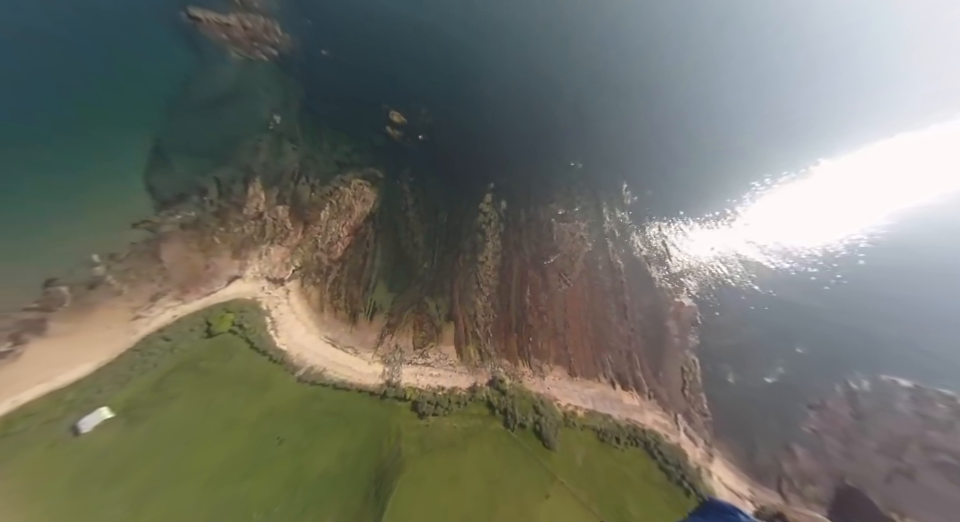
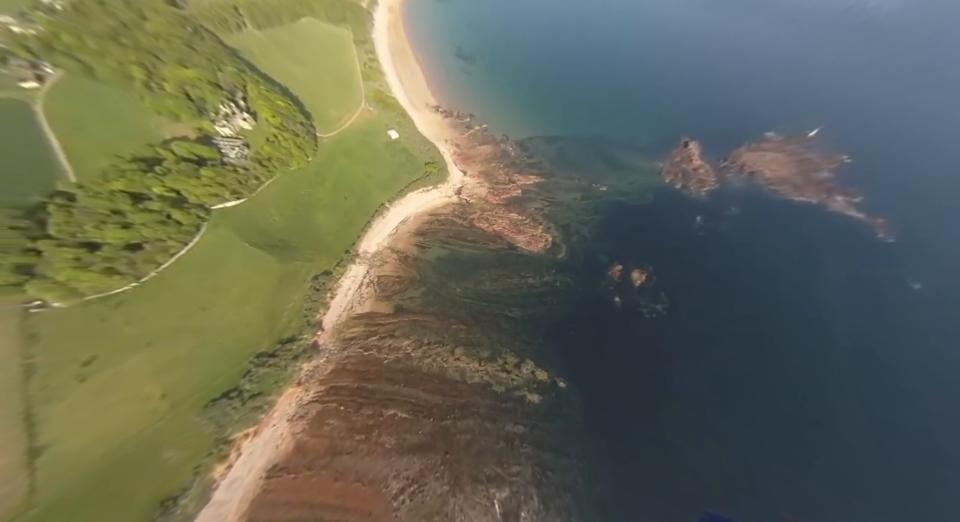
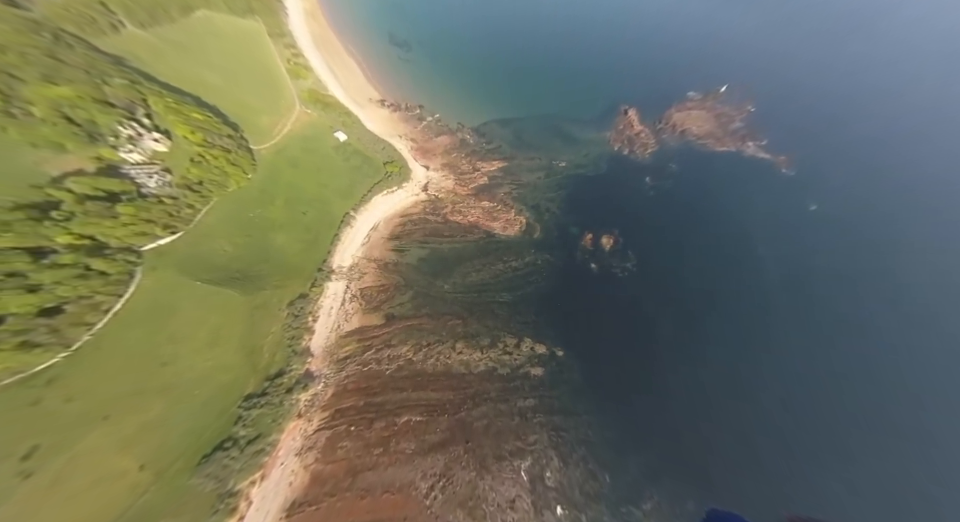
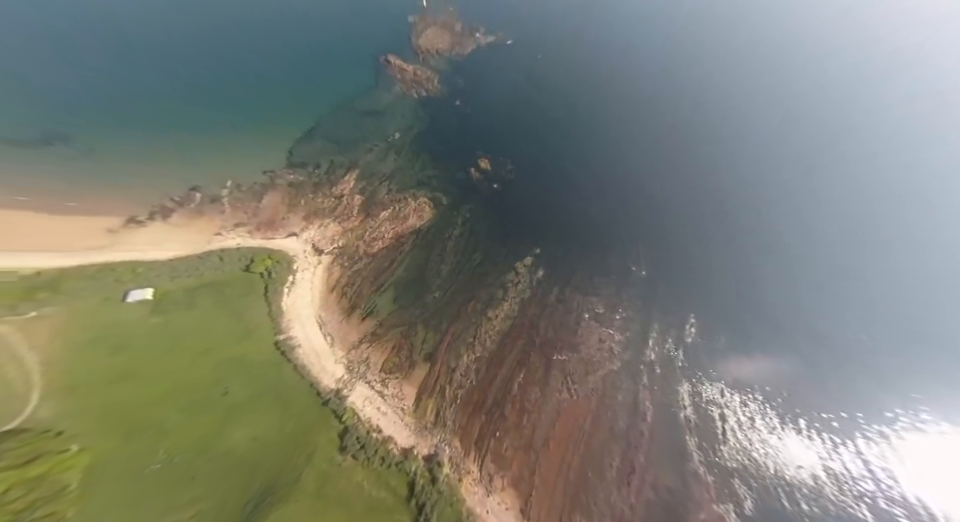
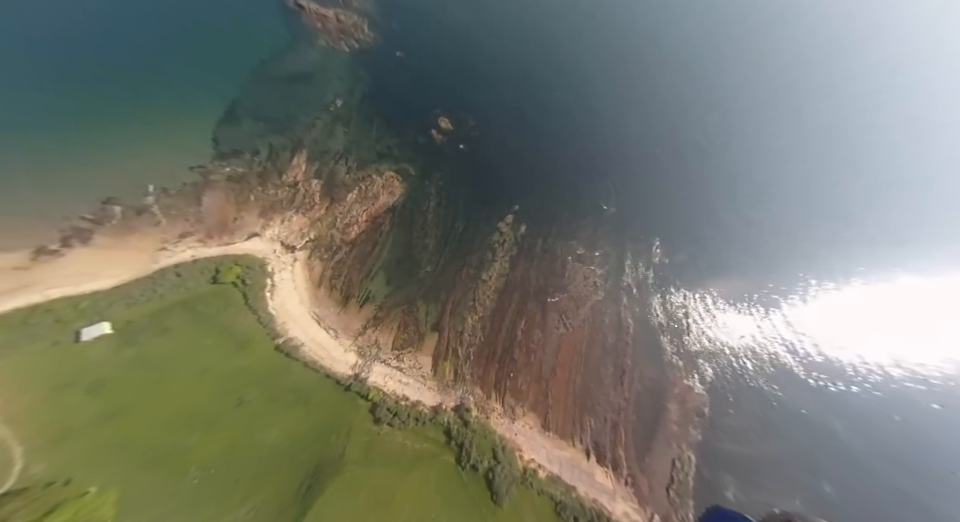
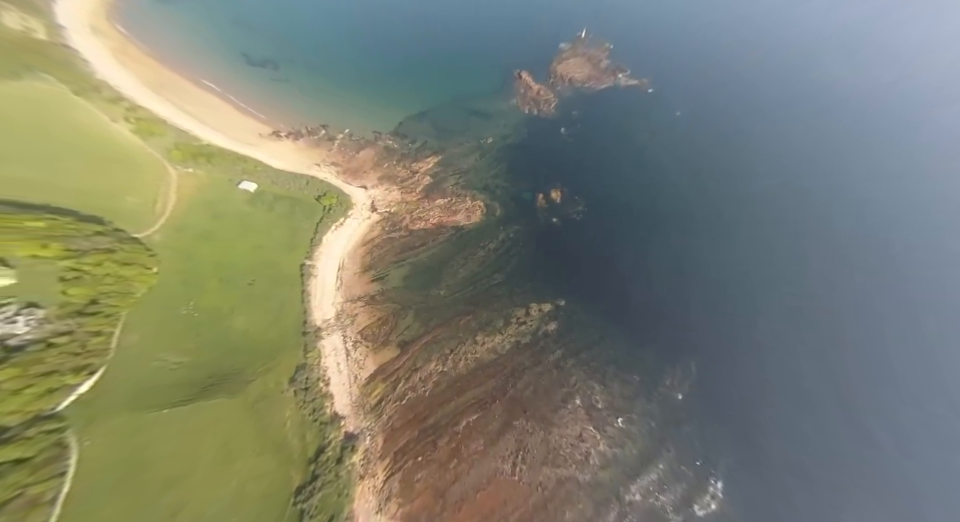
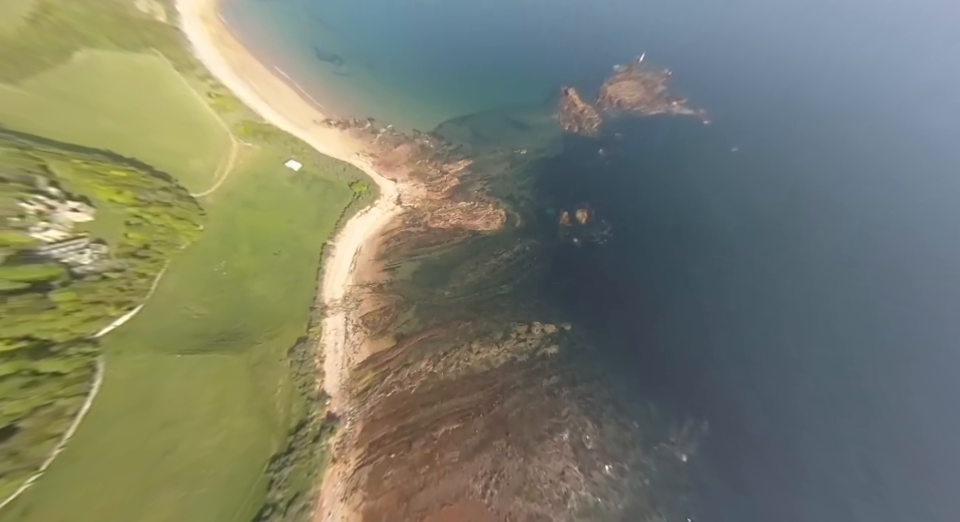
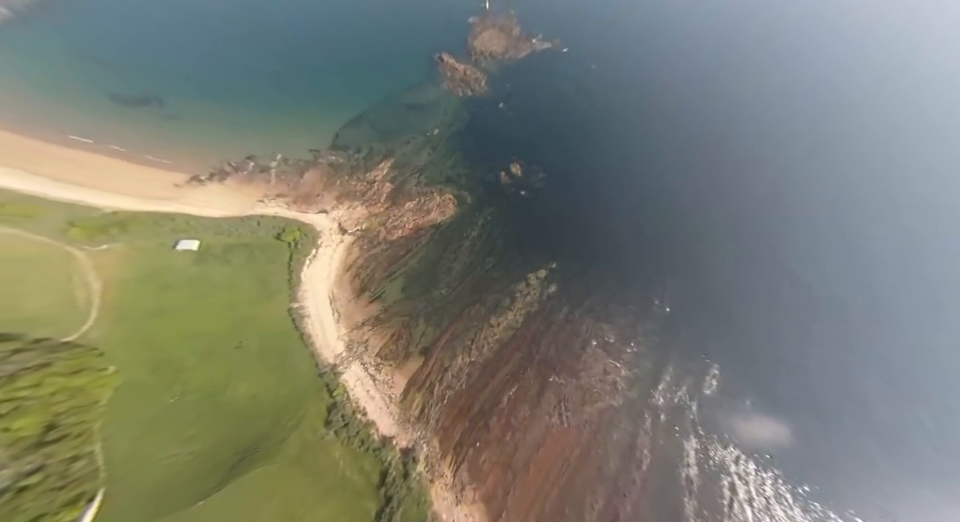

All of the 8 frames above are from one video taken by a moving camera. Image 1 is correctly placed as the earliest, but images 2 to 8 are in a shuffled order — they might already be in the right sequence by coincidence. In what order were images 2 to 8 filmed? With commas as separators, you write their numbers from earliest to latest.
5, 4, 8, 6, 7, 3, 2
